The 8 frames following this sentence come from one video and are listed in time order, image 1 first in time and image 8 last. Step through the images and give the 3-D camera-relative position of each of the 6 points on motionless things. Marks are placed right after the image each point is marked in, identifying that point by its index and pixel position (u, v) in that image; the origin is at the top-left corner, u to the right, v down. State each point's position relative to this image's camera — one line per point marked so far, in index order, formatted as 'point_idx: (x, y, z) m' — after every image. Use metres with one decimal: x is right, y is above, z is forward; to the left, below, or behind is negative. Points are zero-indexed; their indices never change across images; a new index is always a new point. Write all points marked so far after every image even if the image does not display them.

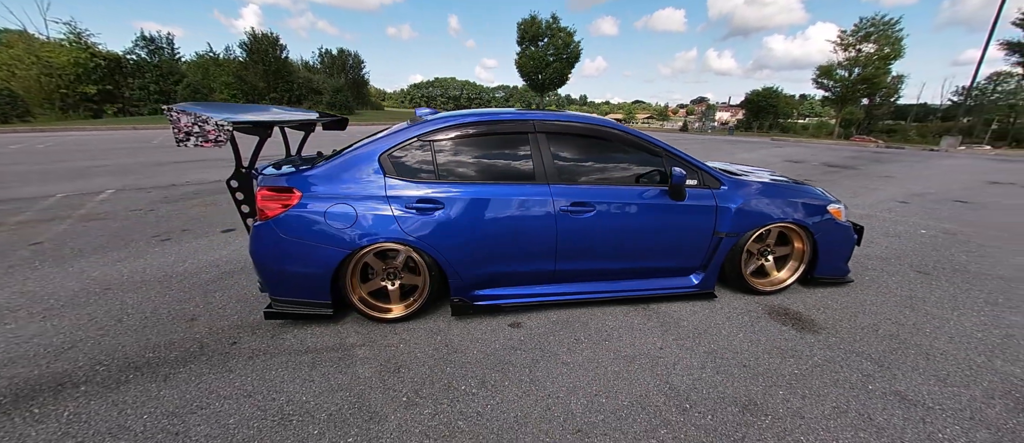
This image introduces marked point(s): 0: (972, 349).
0: (+2.8, -0.8, +2.1) m
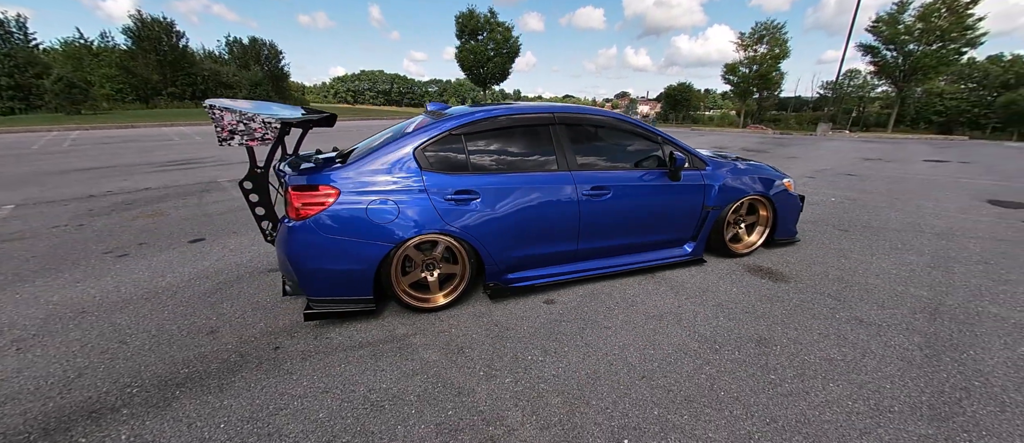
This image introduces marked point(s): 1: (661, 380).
0: (+3.0, -0.5, +2.8) m
1: (+0.8, -0.8, +1.8) m
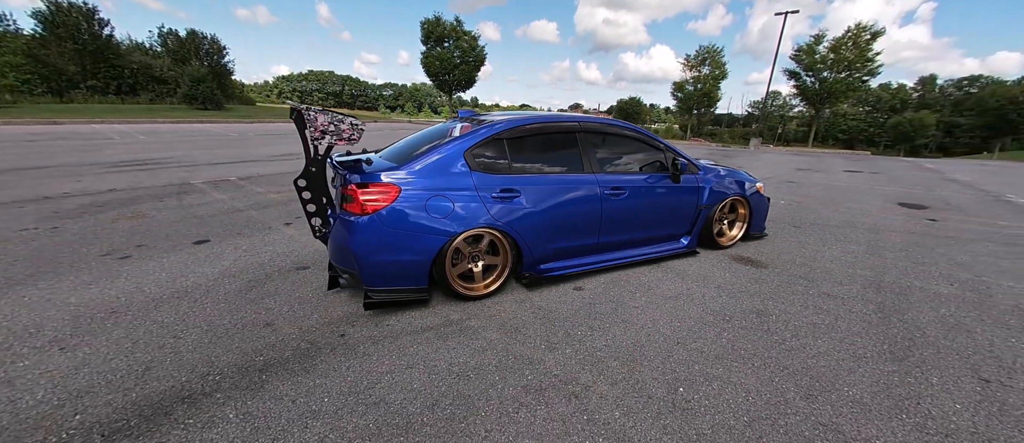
0: (+3.3, -0.4, +3.4) m
1: (+1.1, -0.8, +2.2) m
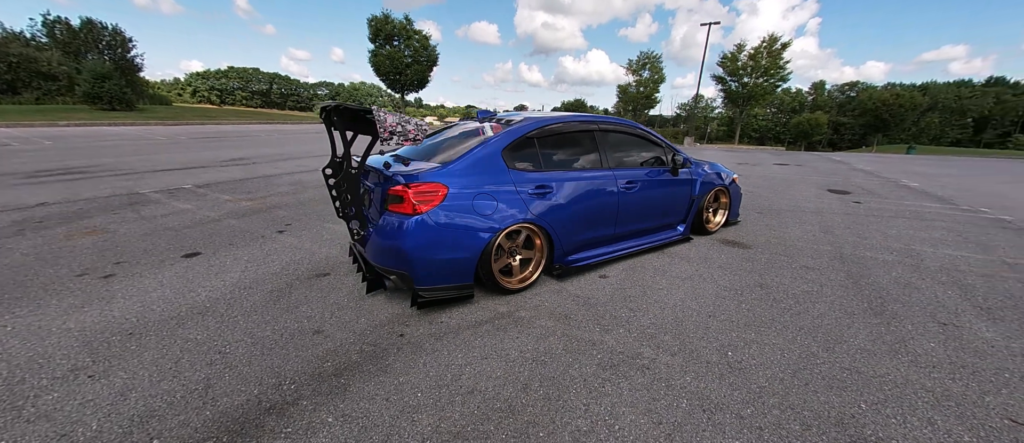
0: (+3.4, -0.3, +4.0) m
1: (+1.5, -0.7, +2.5) m
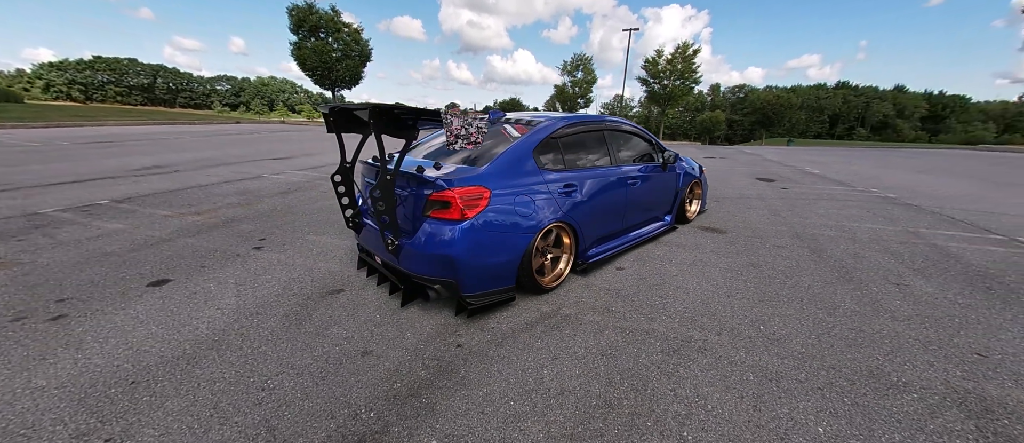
0: (+3.4, -0.1, +4.6) m
1: (+1.8, -0.6, +2.7) m
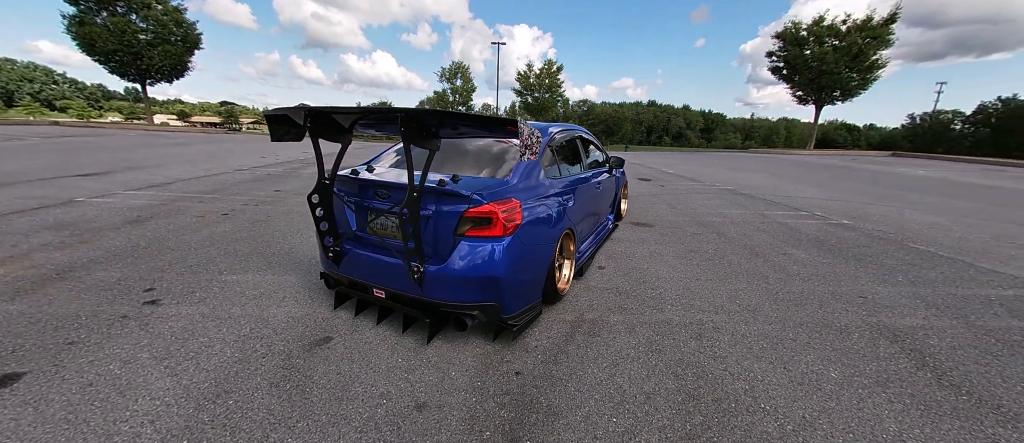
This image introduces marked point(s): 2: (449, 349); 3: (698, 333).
0: (+2.6, +0.1, +5.5) m
1: (+1.8, -0.5, +3.2) m
2: (-0.4, -0.8, +2.1) m
3: (+1.2, -0.8, +2.3) m
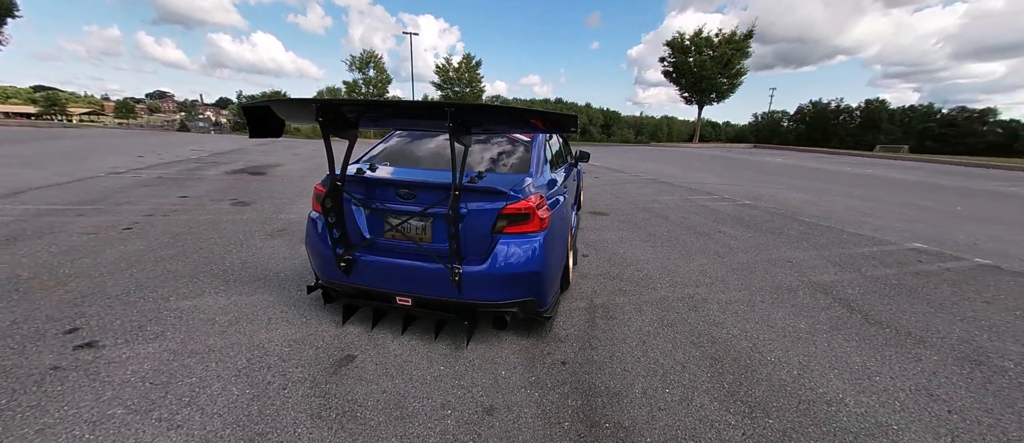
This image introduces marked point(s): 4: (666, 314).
0: (+1.9, +0.3, +6.0) m
1: (+1.7, -0.4, +3.7) m
2: (-0.2, -0.8, +2.1) m
3: (+1.4, -0.6, +2.7) m
4: (+1.1, -0.7, +2.5) m
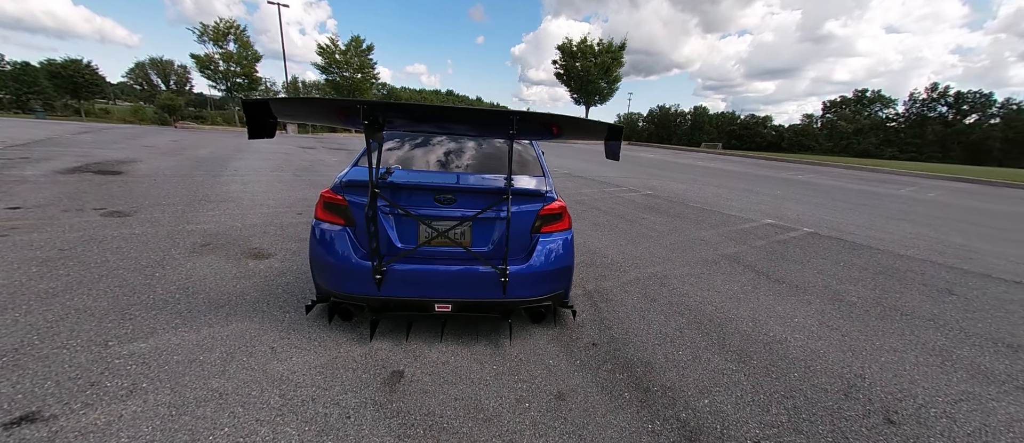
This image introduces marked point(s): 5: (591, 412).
0: (+0.9, +0.4, +6.6) m
1: (+1.3, -0.3, +4.2) m
2: (+0.1, -0.8, +2.2) m
3: (+1.4, -0.6, +3.2) m
4: (+1.1, -0.6, +3.0) m
5: (+0.4, -0.9, +1.7) m
